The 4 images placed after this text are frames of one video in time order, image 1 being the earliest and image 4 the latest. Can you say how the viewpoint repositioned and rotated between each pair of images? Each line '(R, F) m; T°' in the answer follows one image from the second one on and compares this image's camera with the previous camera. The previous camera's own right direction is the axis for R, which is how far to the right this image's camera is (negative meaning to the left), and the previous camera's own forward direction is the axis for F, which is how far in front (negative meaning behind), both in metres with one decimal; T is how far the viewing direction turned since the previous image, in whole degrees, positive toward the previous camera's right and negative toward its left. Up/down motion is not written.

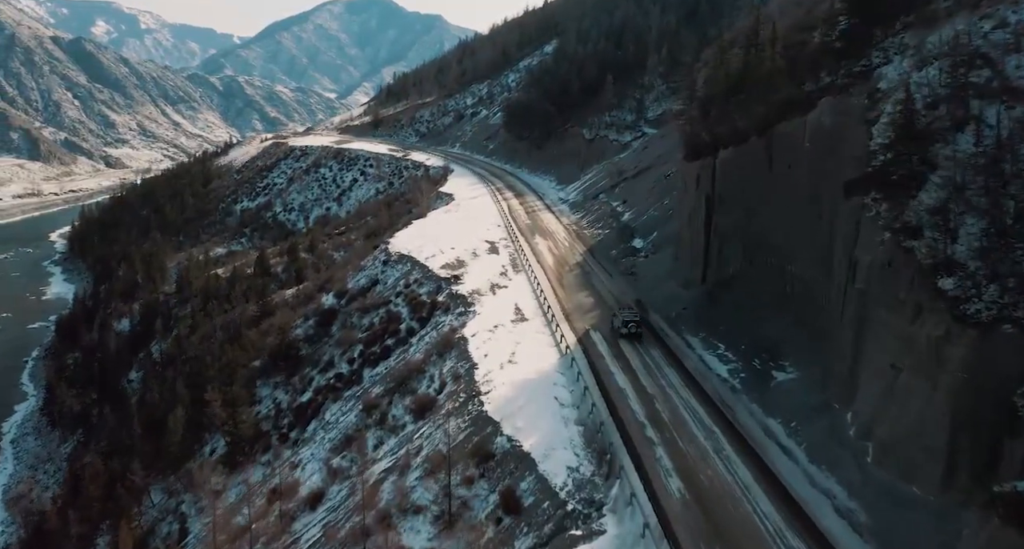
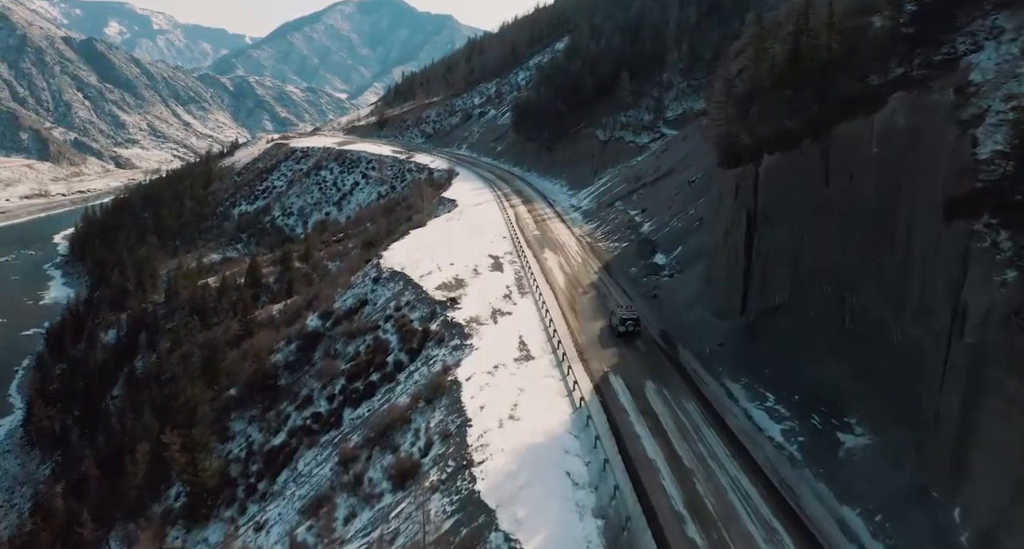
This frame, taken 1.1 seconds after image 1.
(+0.2, +4.0) m; -1°
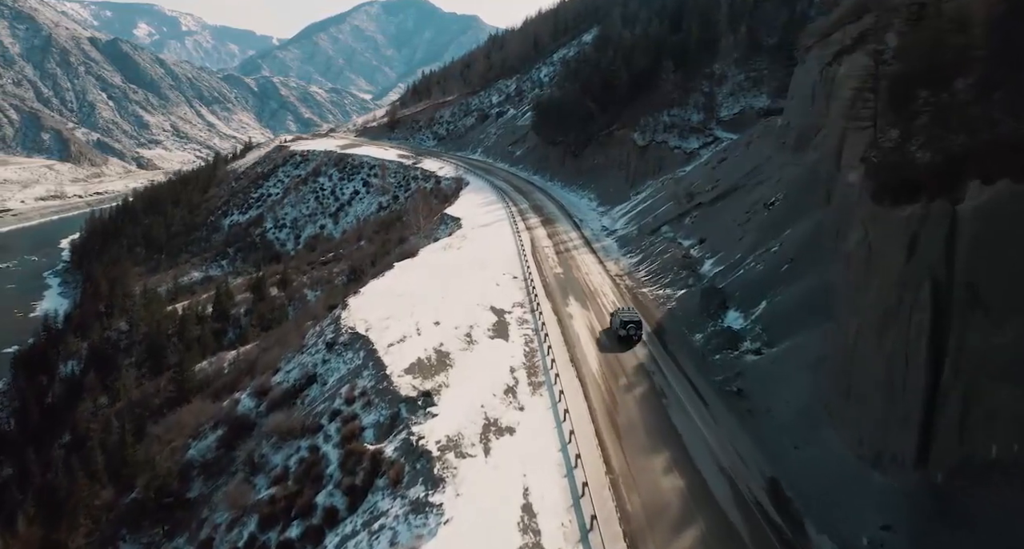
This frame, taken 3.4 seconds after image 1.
(+0.5, +9.4) m; -2°
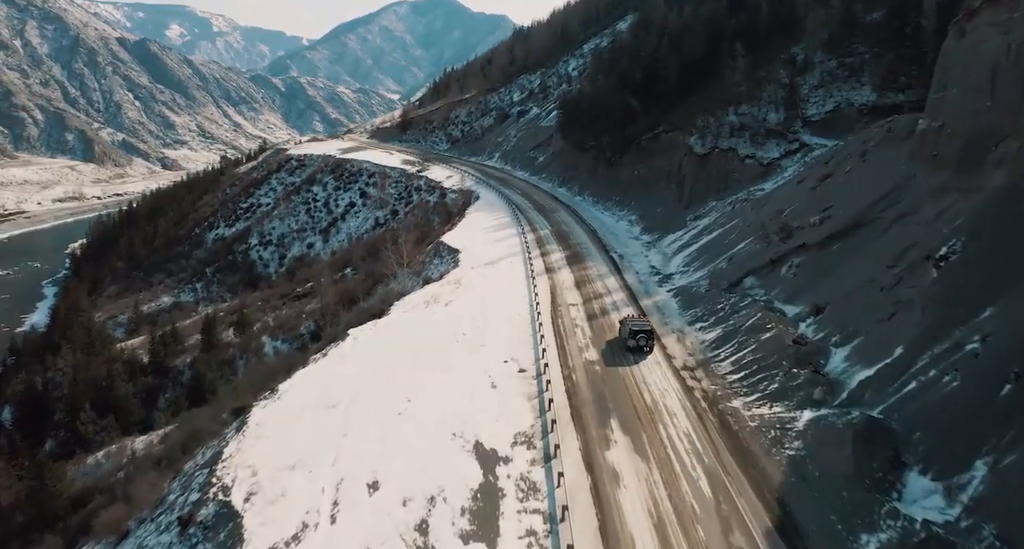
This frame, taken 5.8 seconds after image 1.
(+0.6, +10.1) m; -2°
